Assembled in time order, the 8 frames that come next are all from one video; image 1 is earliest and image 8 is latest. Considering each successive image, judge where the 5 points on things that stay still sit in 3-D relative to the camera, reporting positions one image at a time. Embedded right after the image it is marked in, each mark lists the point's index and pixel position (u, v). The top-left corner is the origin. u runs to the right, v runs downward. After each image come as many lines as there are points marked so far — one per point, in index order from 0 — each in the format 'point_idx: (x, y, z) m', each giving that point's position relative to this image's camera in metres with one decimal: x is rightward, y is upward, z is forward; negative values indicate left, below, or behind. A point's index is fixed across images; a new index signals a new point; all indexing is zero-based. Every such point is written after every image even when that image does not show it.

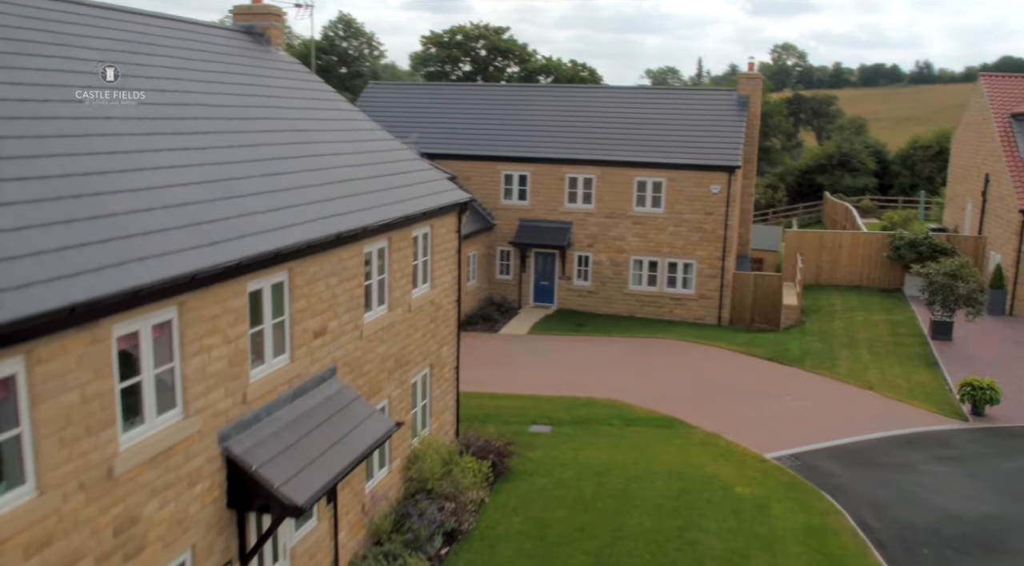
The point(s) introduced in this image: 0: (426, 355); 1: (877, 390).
0: (-1.5, -1.3, +15.3) m
1: (+8.2, -2.5, +18.8) m
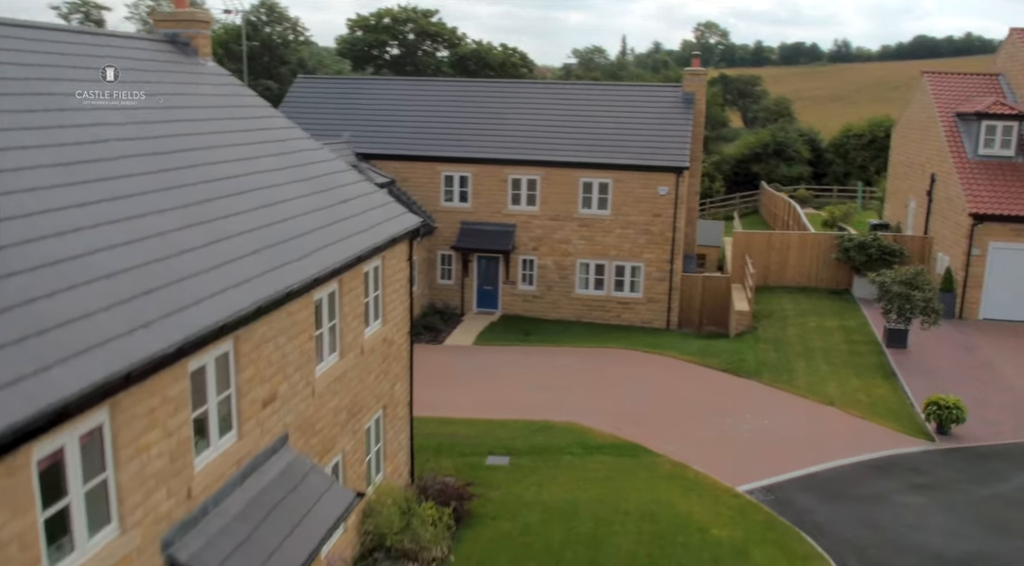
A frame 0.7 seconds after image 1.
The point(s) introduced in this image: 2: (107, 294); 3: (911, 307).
0: (-2.2, -1.9, +14.1) m
1: (+7.2, -2.8, +18.4) m
2: (-3.6, -0.1, +7.5) m
3: (+9.8, -0.6, +20.3) m
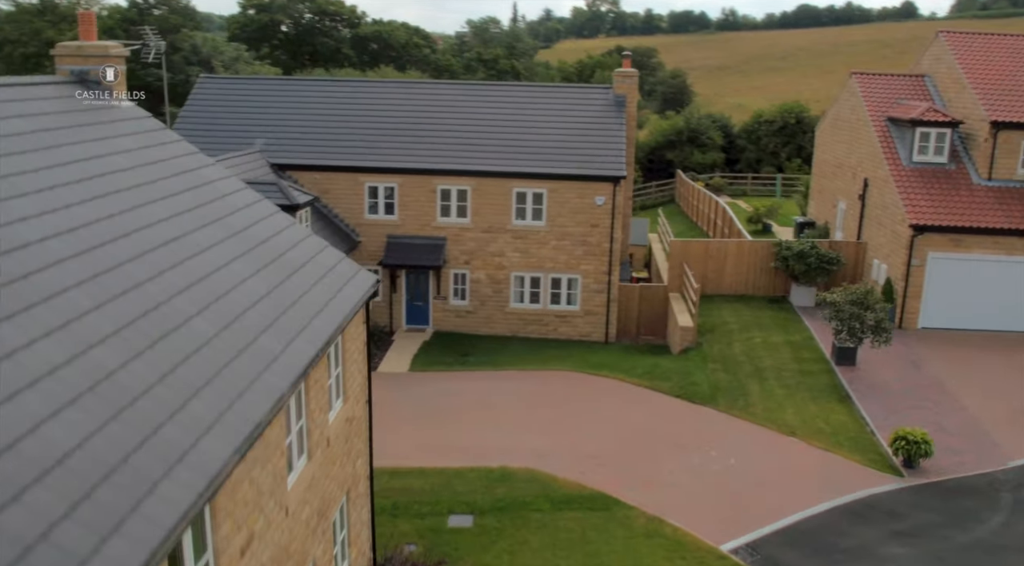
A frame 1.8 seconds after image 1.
0: (-2.6, -3.1, +12.7) m
1: (+6.3, -3.4, +18.2) m
2: (-3.2, -1.5, +5.9) m
3: (+8.5, -1.1, +20.2) m
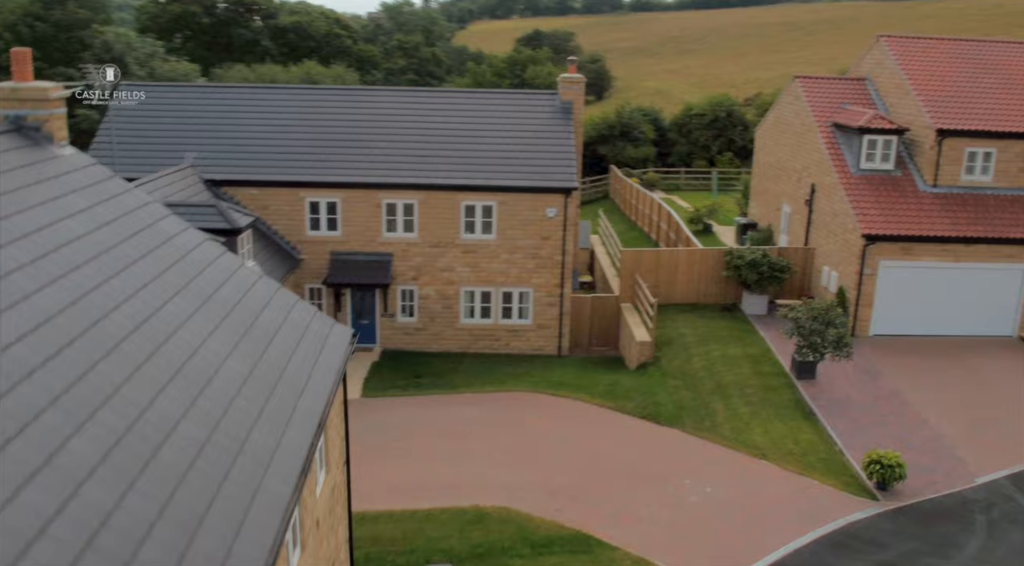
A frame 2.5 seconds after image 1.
0: (-2.6, -3.9, +11.8) m
1: (+5.7, -3.9, +18.1) m
2: (-2.6, -2.5, +5.0) m
3: (+7.6, -1.4, +20.3) m
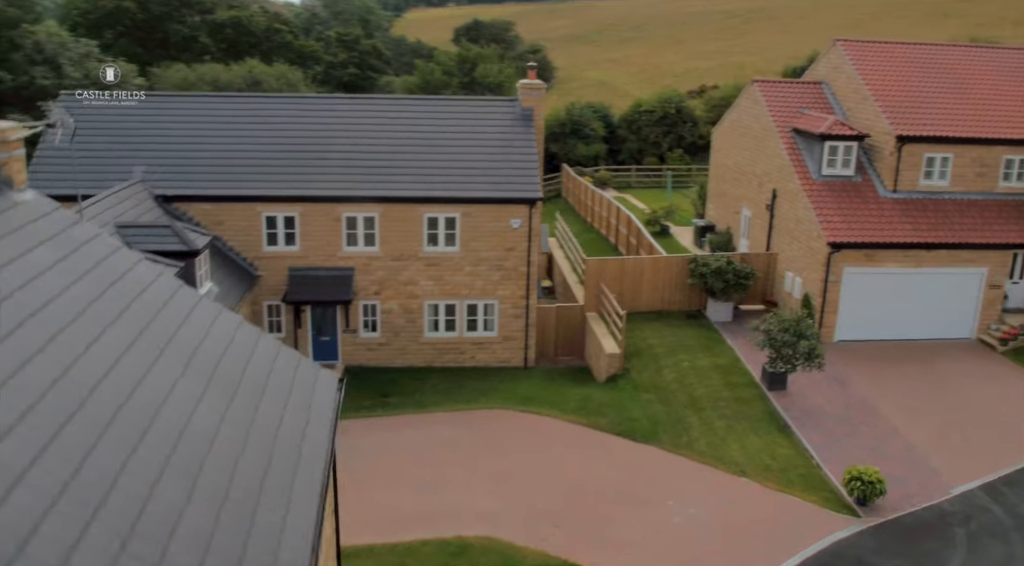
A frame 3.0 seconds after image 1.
0: (-2.7, -4.5, +11.2) m
1: (+5.2, -4.2, +18.1) m
2: (-2.2, -3.2, +4.4) m
3: (+6.9, -1.7, +20.4) m
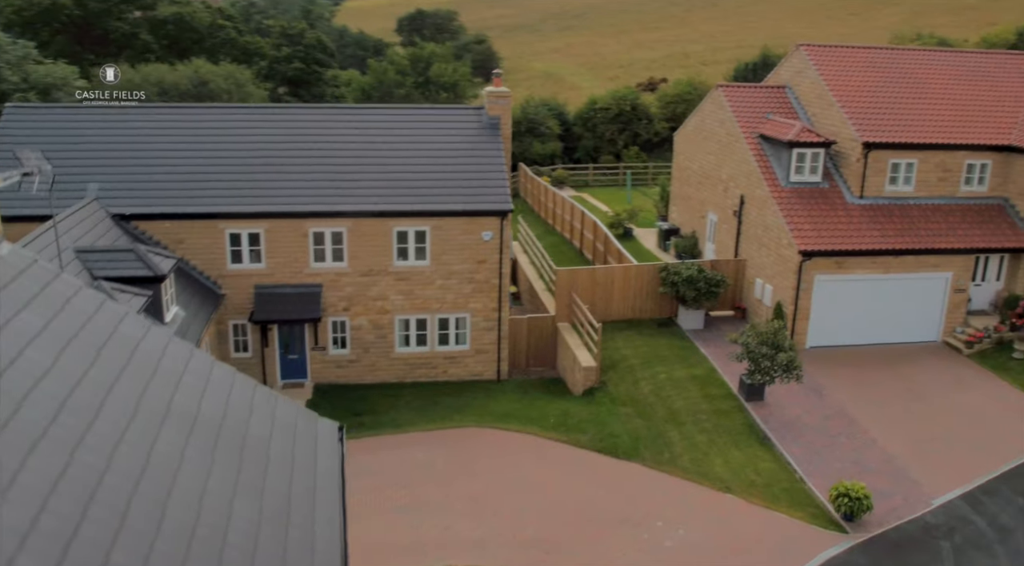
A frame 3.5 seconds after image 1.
0: (-2.5, -5.1, +10.8) m
1: (+4.9, -4.6, +18.1) m
2: (-1.7, -3.9, +3.9) m
3: (+6.4, -2.0, +20.4) m
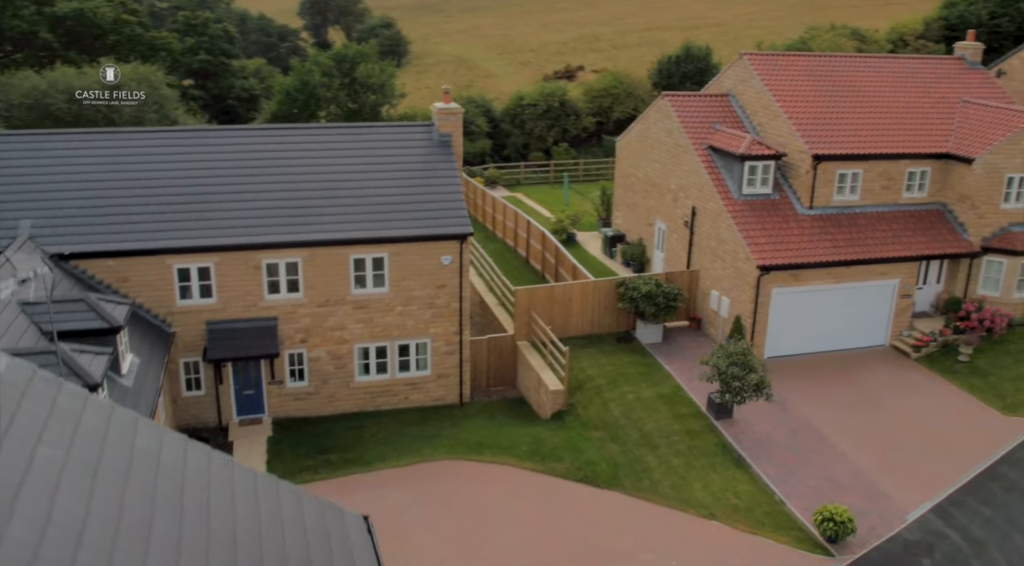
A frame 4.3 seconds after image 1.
0: (-2.1, -6.1, +10.2) m
1: (+4.6, -5.2, +18.3) m
2: (-0.6, -5.0, +3.5) m
3: (+5.8, -2.5, +20.7) m
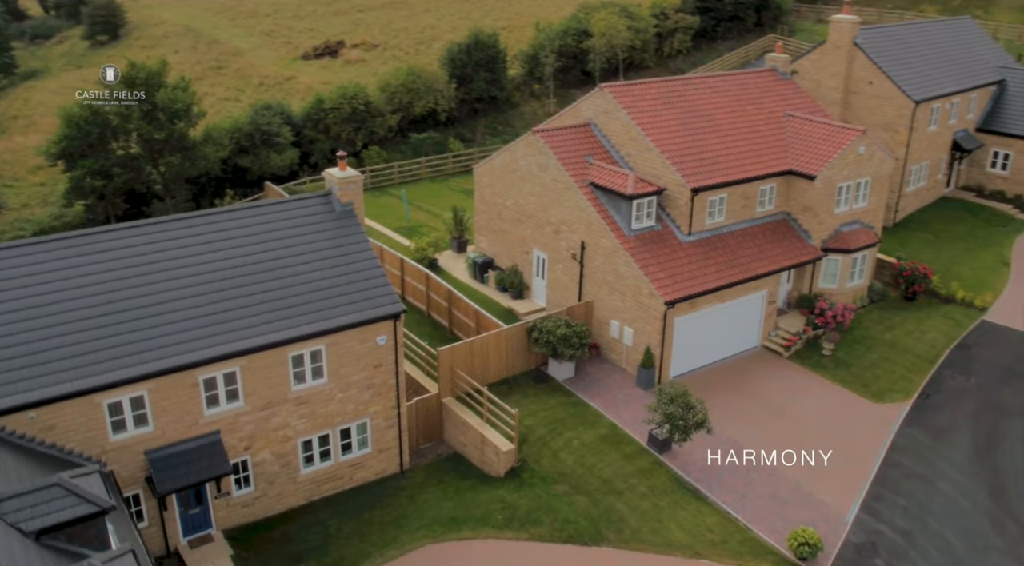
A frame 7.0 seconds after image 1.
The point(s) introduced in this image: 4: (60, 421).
0: (+0.7, -8.8, +11.1) m
1: (+4.7, -6.8, +20.5) m
2: (+3.8, -7.7, +4.9) m
3: (+4.9, -3.9, +23.0) m
4: (-10.7, -3.3, +19.6) m
